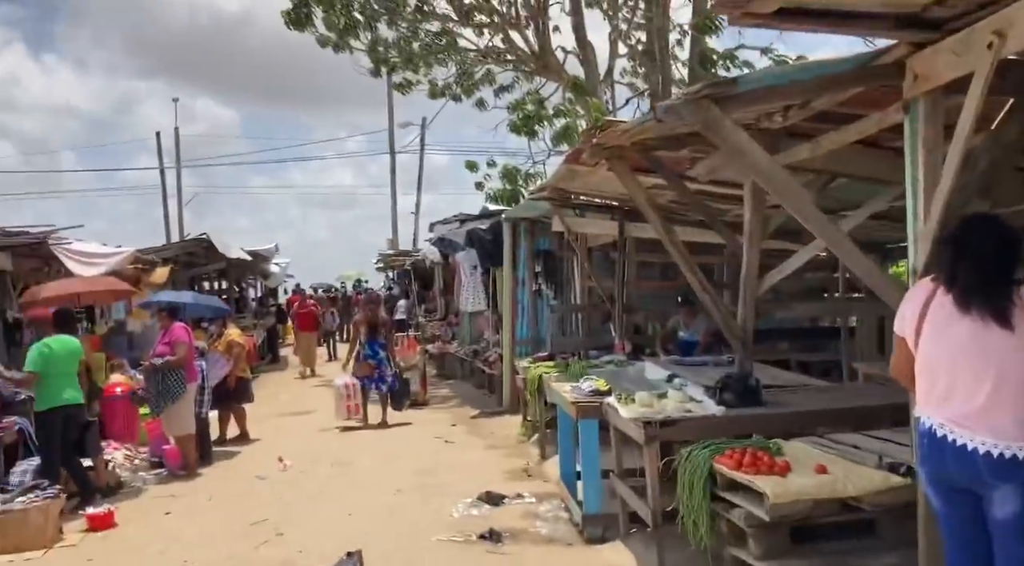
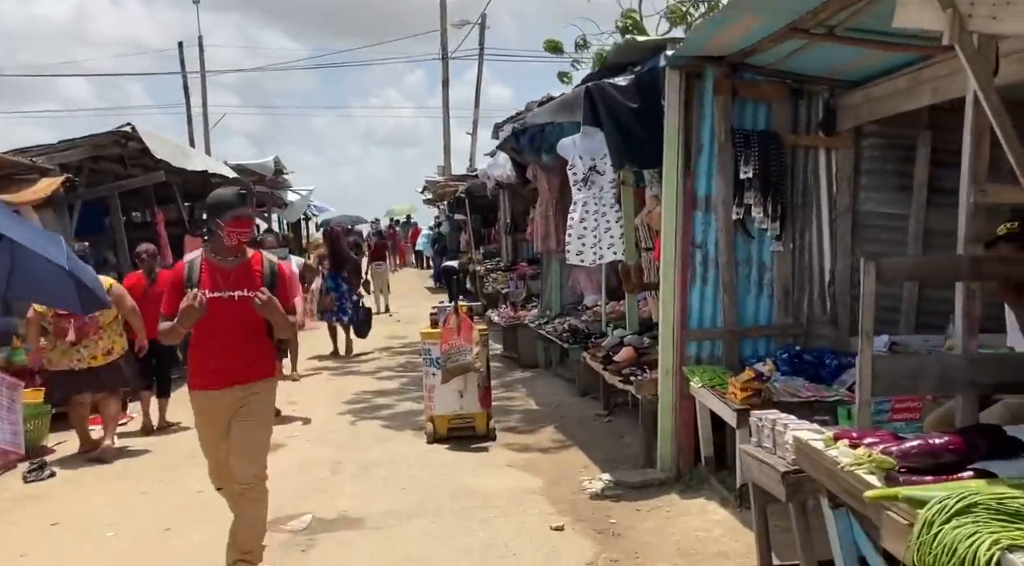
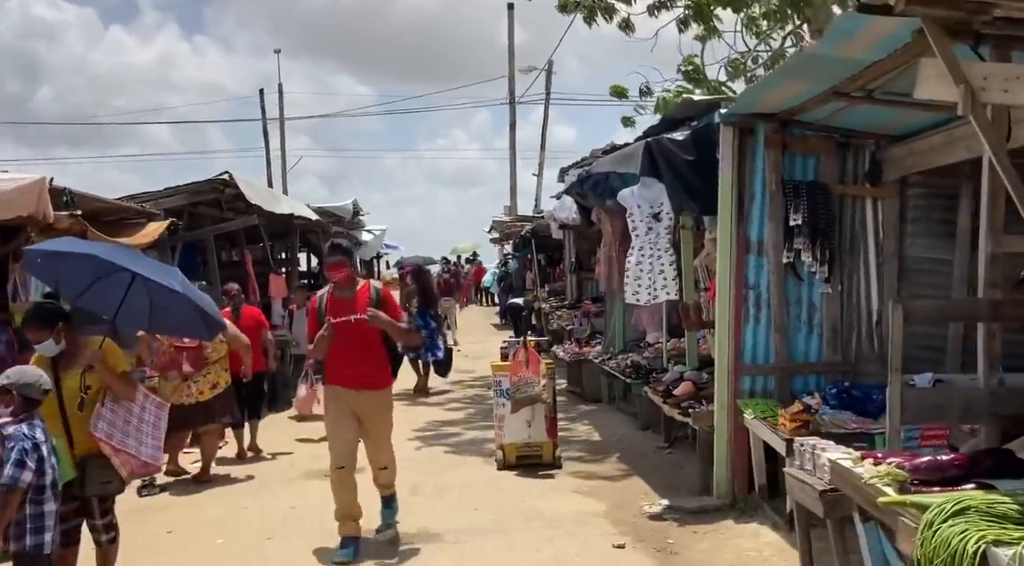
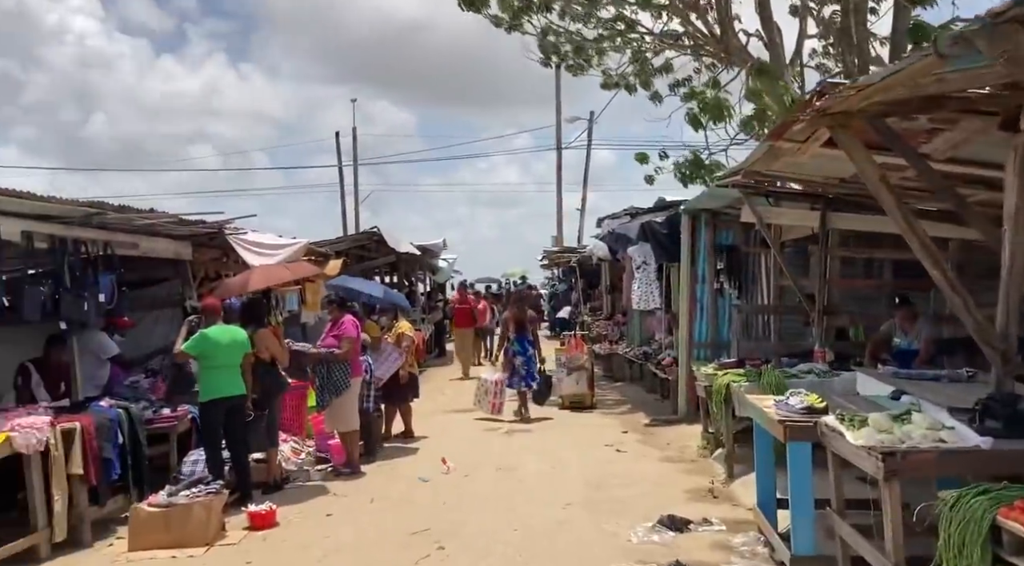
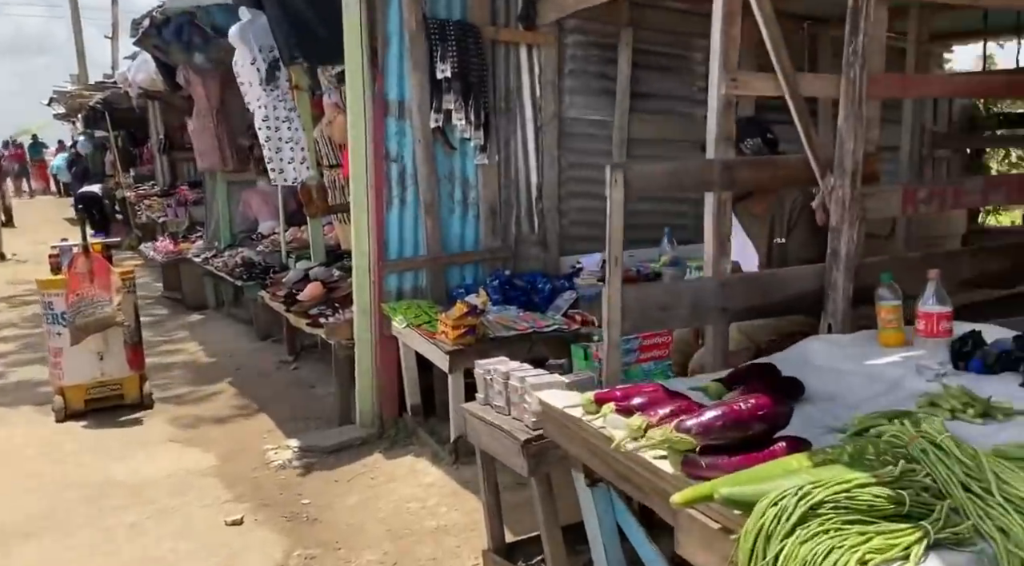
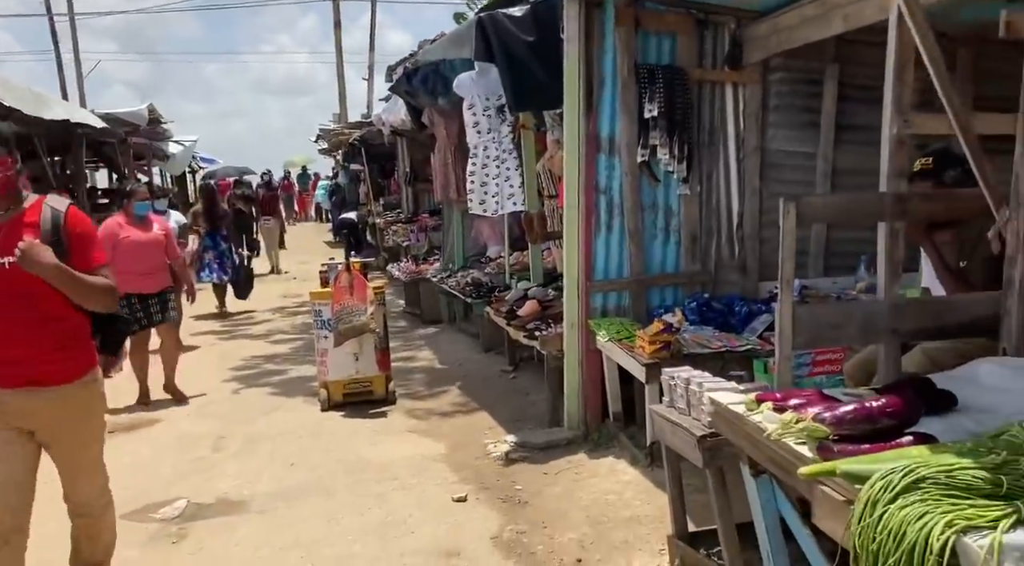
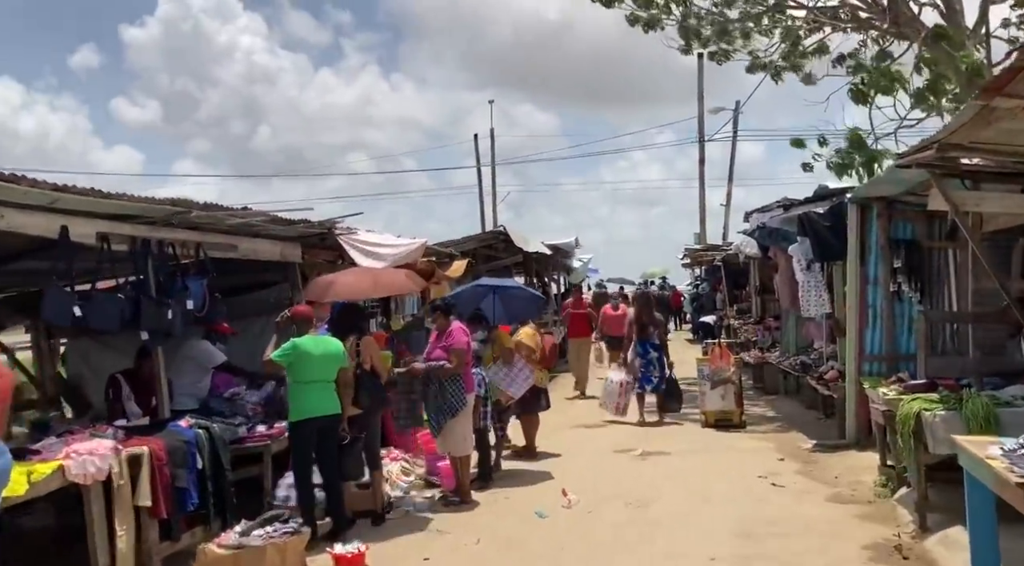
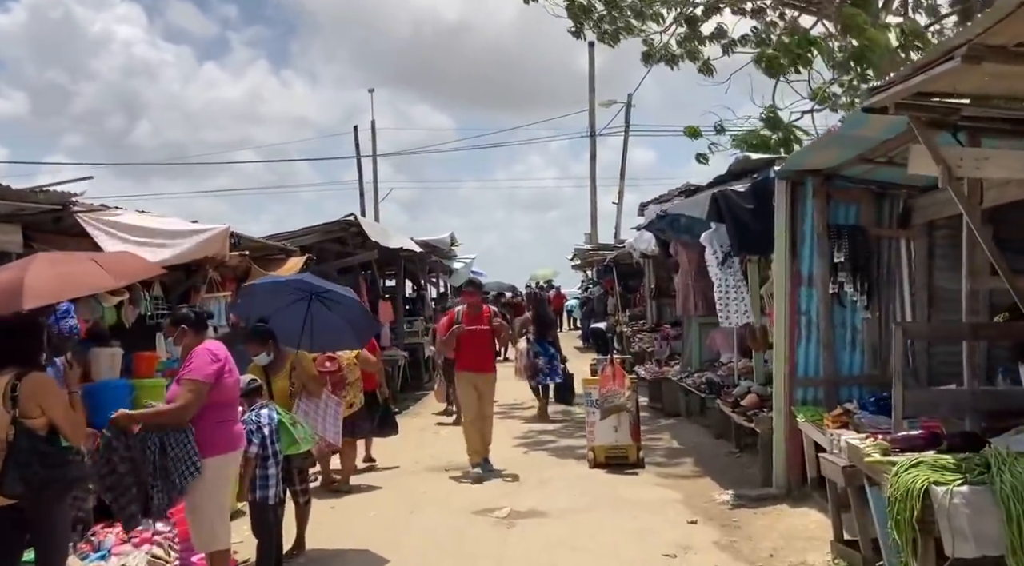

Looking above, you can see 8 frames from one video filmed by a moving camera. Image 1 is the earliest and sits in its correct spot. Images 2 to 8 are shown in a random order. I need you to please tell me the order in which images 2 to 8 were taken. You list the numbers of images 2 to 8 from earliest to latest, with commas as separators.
4, 7, 8, 3, 2, 6, 5
